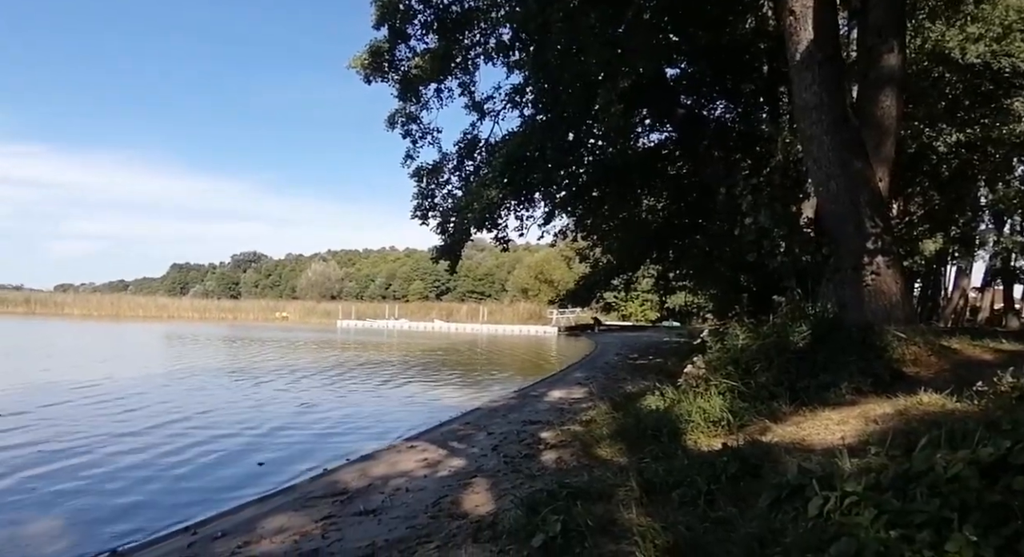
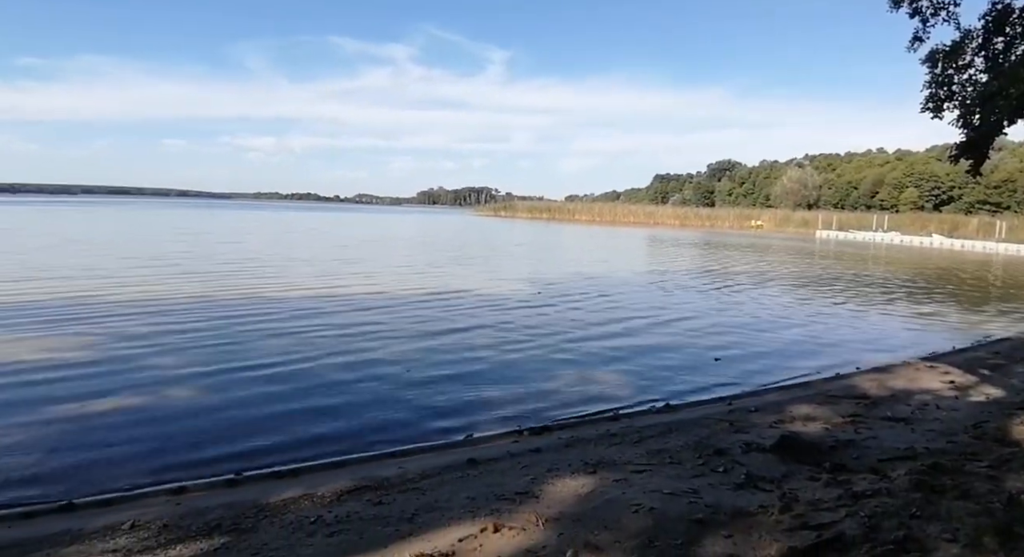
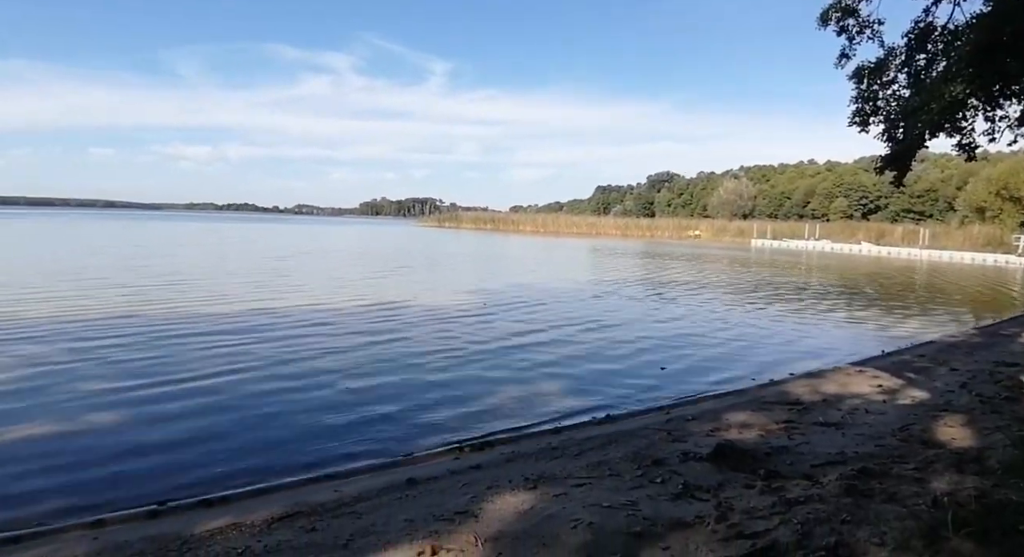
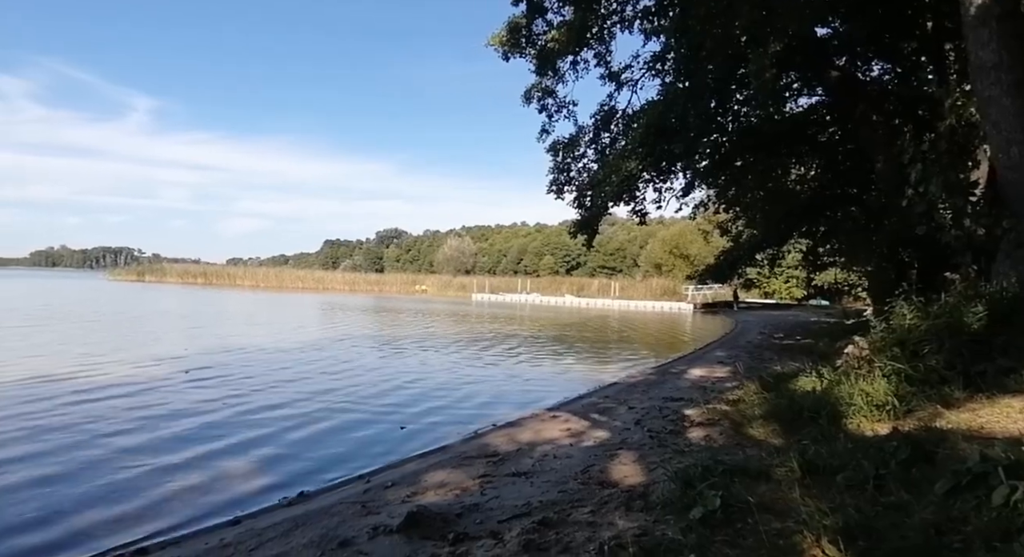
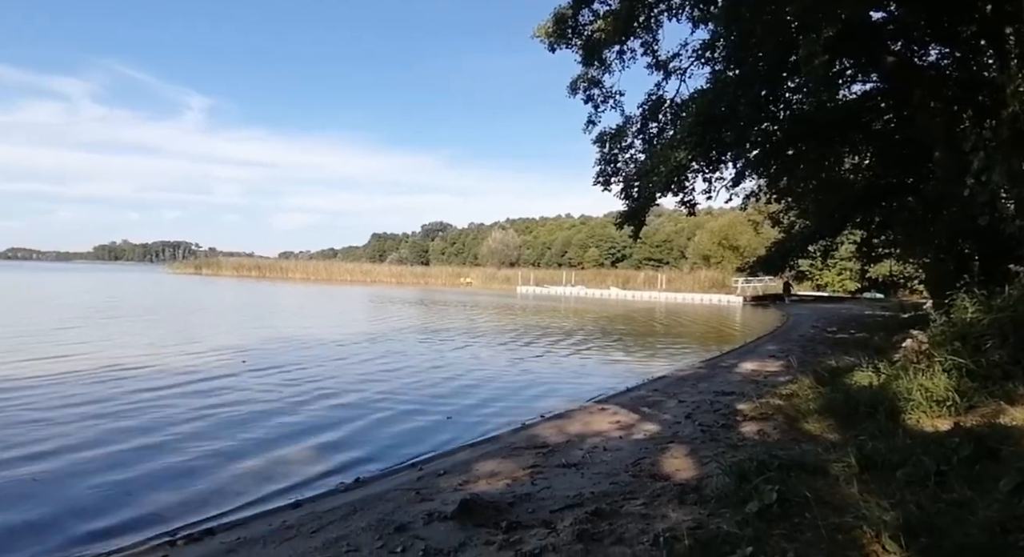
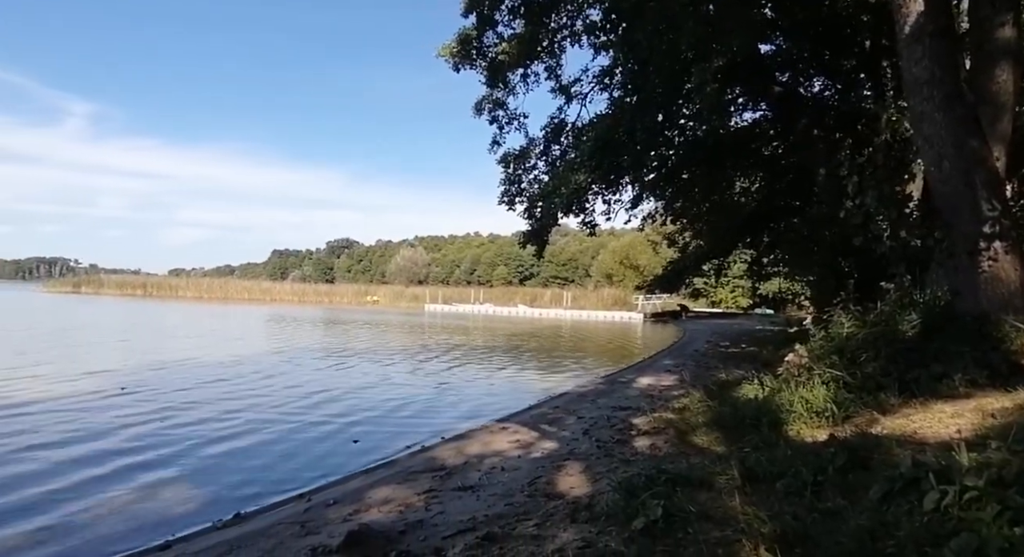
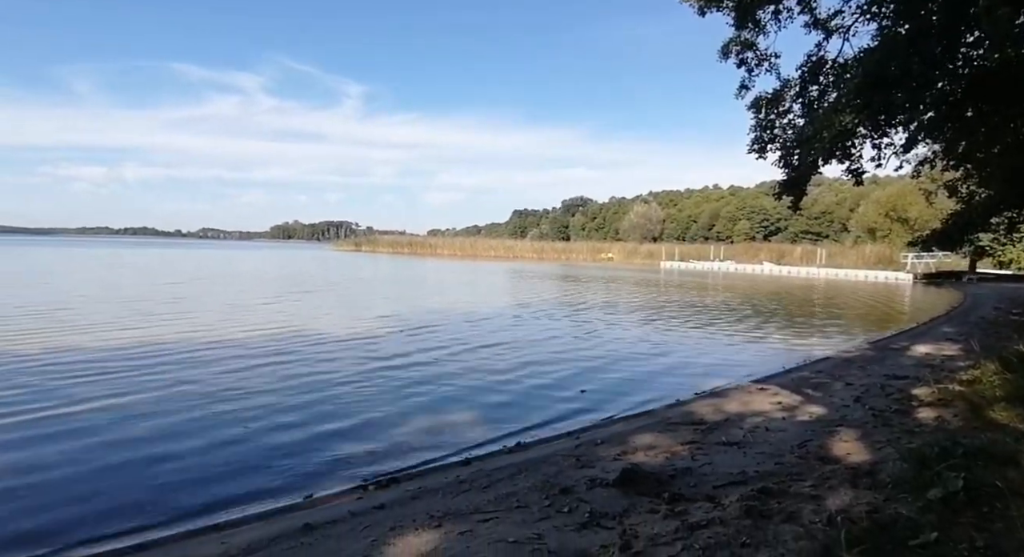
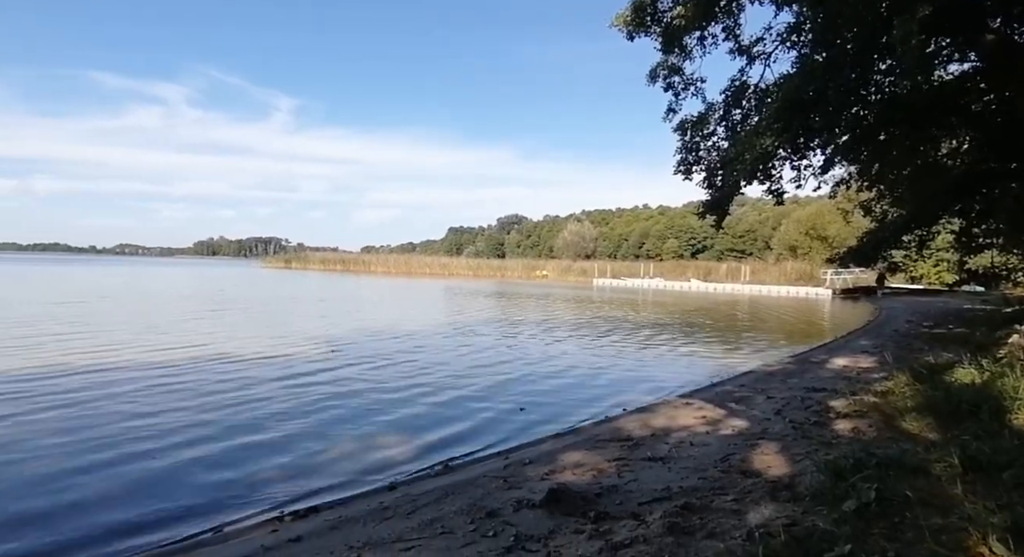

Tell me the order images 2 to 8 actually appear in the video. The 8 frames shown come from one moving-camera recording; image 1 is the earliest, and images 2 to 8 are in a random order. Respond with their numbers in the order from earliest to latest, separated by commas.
6, 4, 5, 8, 7, 3, 2
